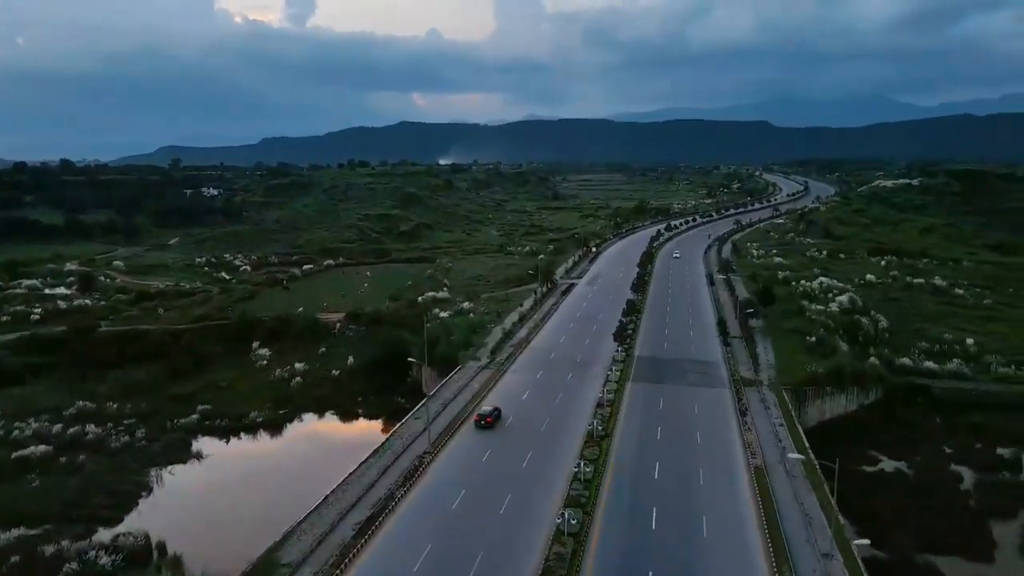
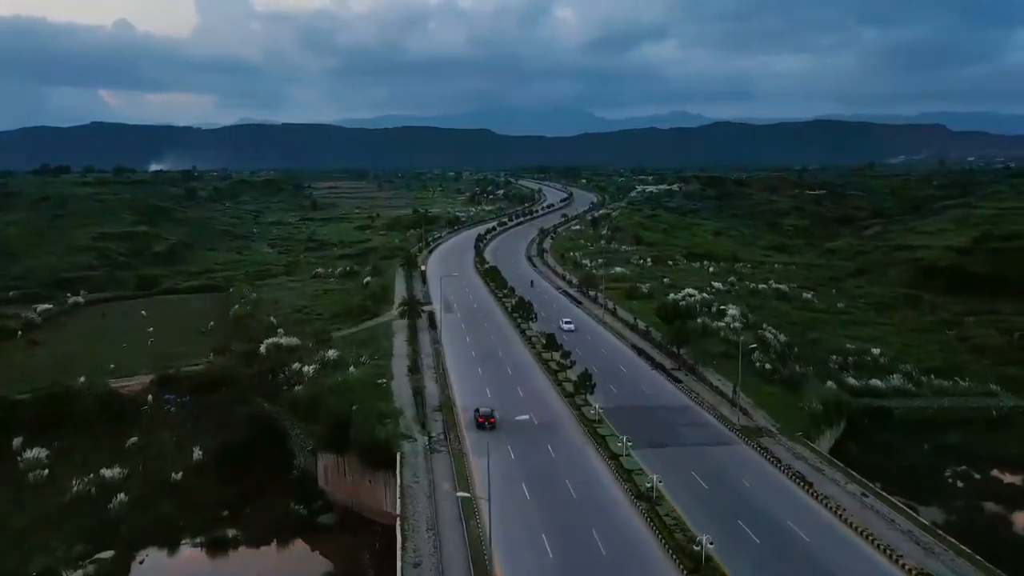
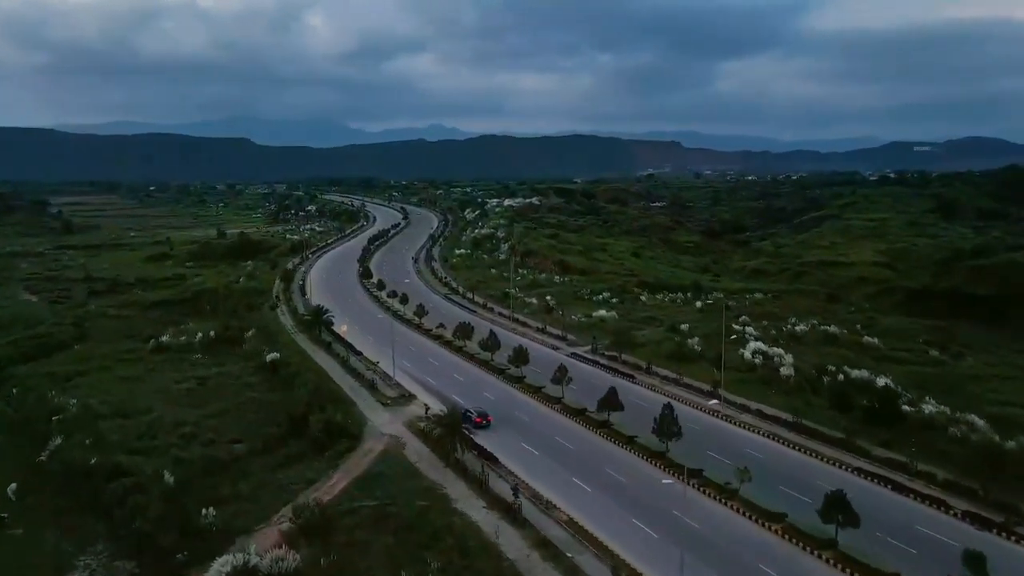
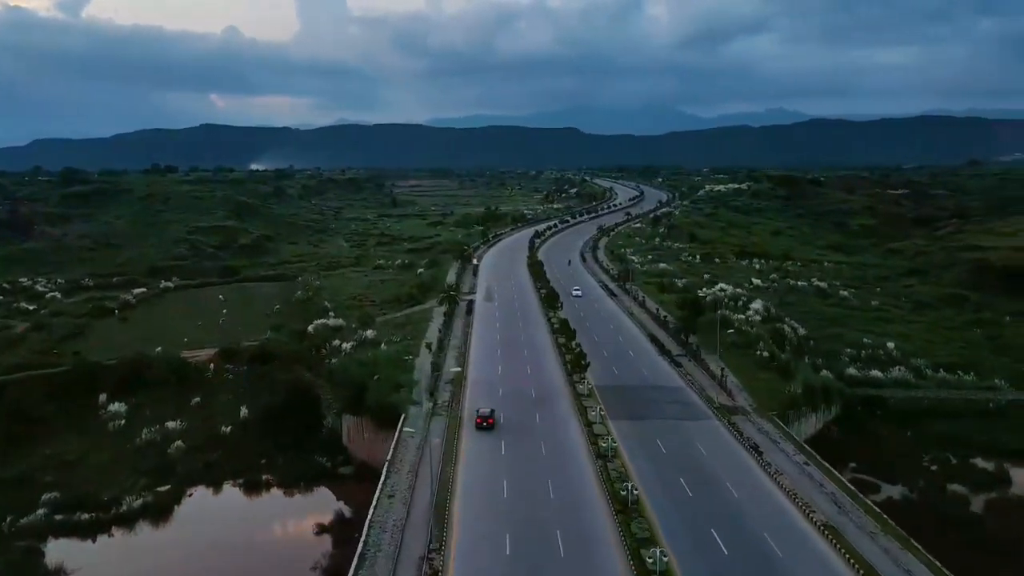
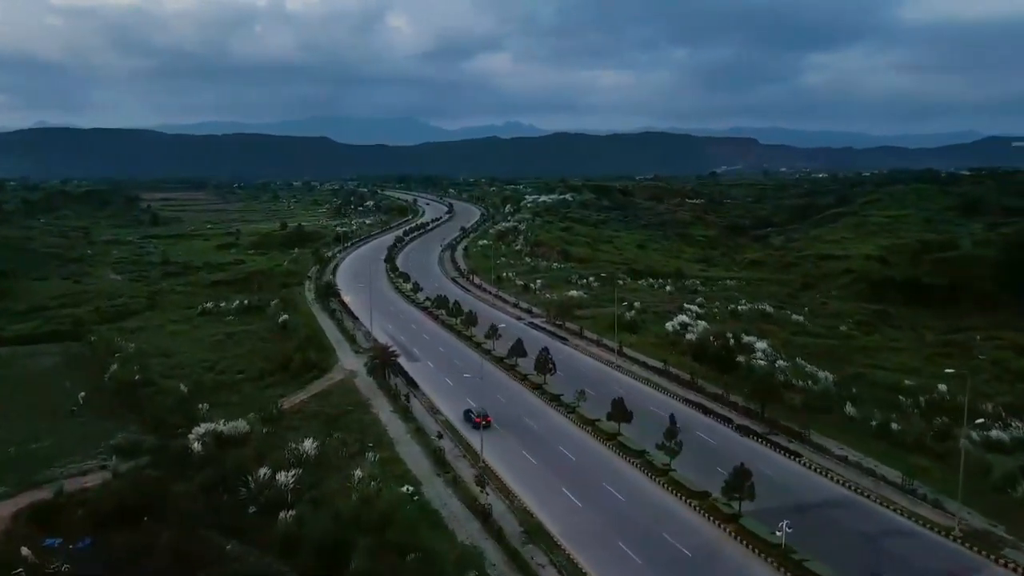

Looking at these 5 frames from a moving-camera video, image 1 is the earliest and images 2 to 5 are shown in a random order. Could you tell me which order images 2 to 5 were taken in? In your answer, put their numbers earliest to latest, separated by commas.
4, 2, 5, 3
